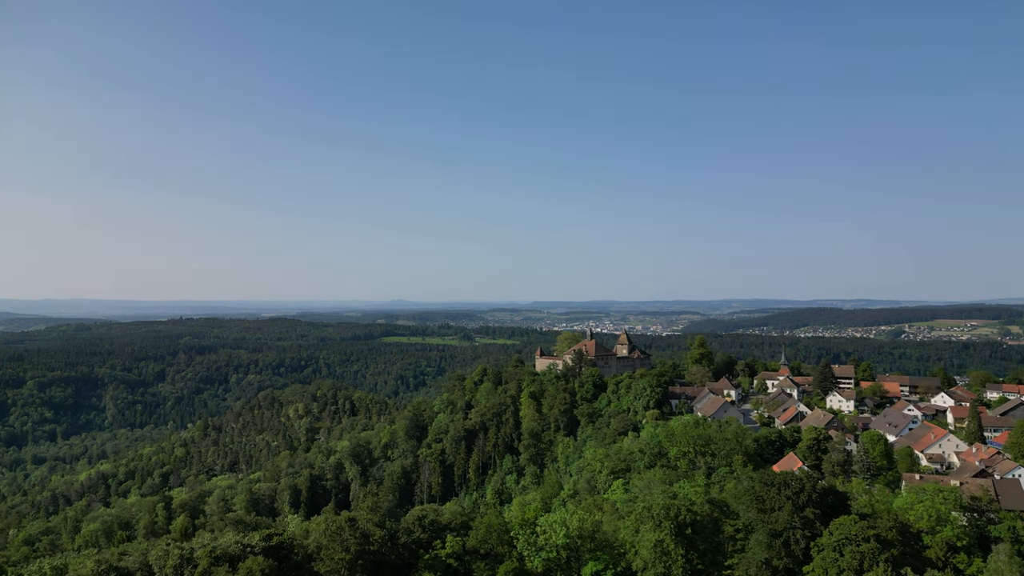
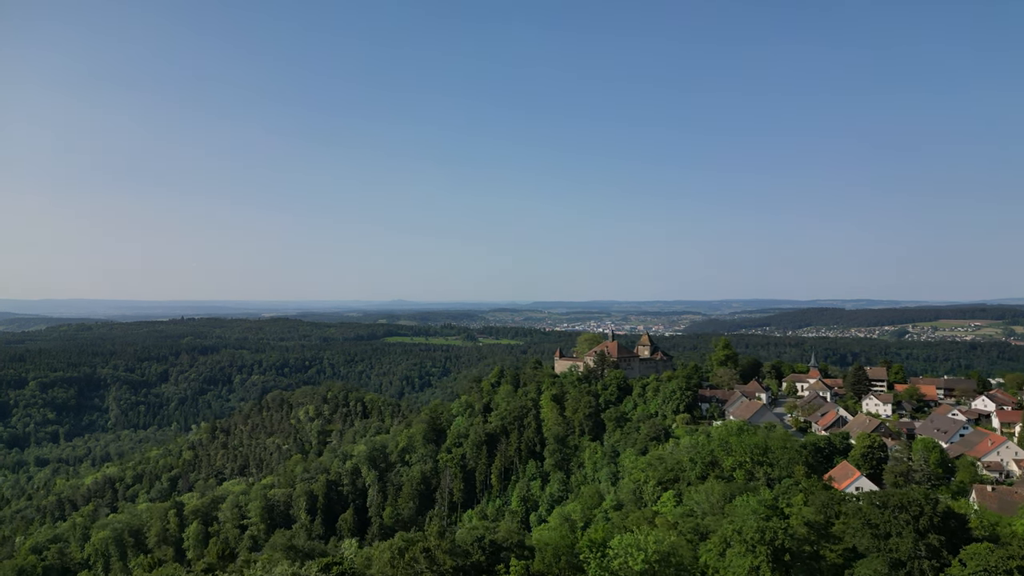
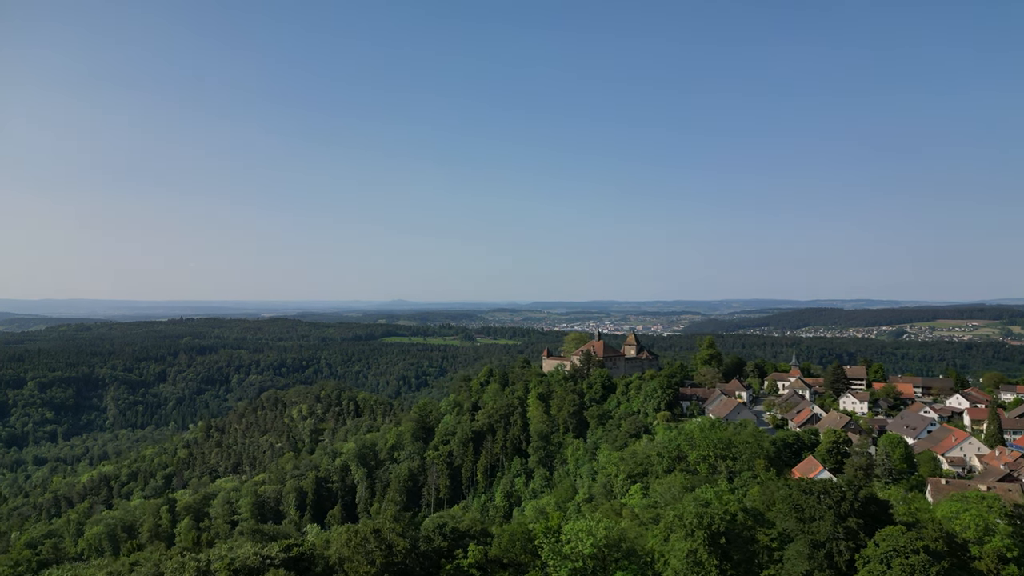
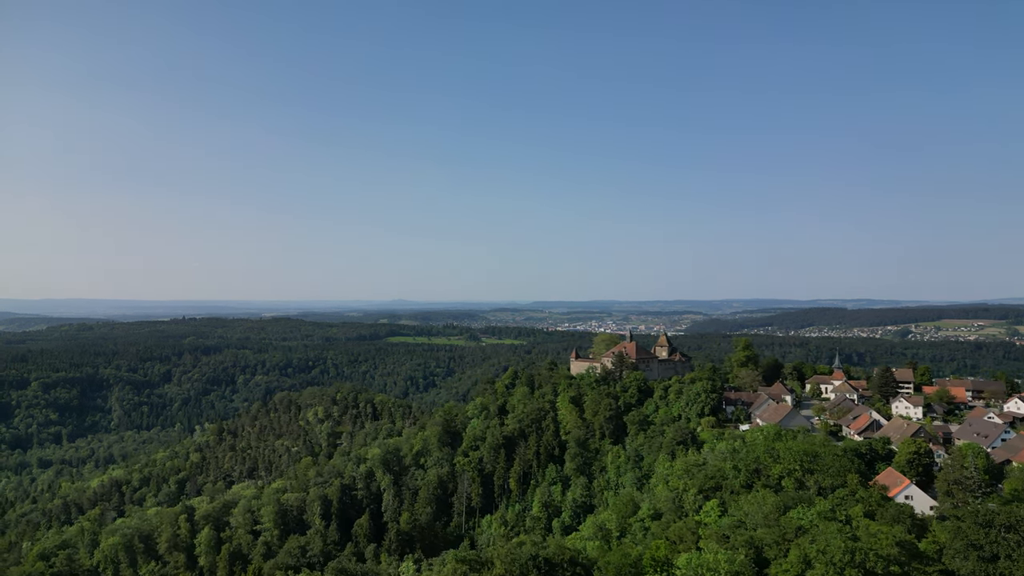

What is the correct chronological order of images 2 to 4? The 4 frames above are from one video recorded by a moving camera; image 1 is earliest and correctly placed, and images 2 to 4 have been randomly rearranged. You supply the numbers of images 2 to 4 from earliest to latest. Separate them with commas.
3, 2, 4
